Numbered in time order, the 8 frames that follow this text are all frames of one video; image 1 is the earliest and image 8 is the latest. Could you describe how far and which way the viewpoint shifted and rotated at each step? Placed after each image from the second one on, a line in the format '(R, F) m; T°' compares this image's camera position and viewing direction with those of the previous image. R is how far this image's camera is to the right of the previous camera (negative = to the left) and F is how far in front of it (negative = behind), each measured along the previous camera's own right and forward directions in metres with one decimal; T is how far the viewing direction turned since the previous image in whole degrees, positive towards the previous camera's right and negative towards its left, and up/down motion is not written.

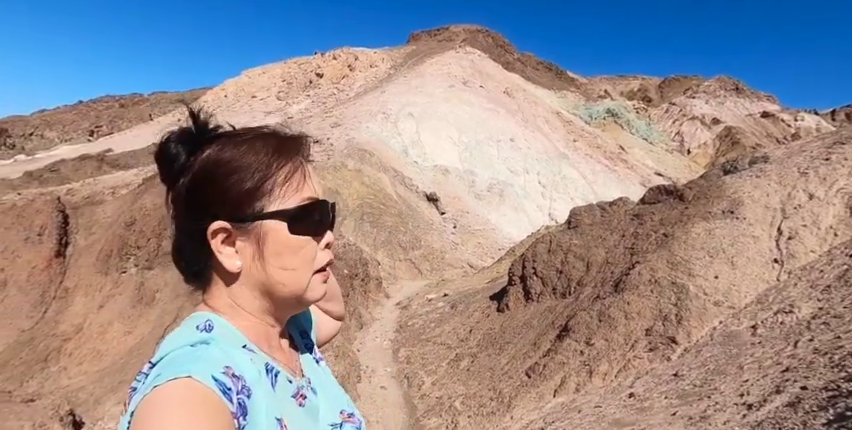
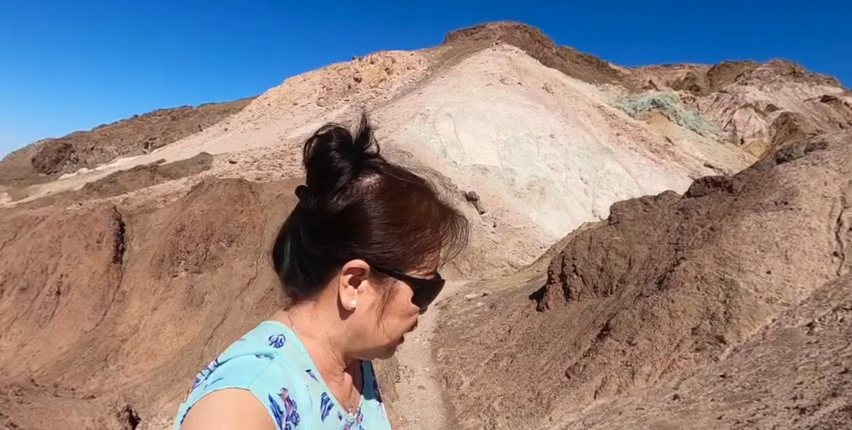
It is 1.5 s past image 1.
(+0.2, 0.0) m; -5°
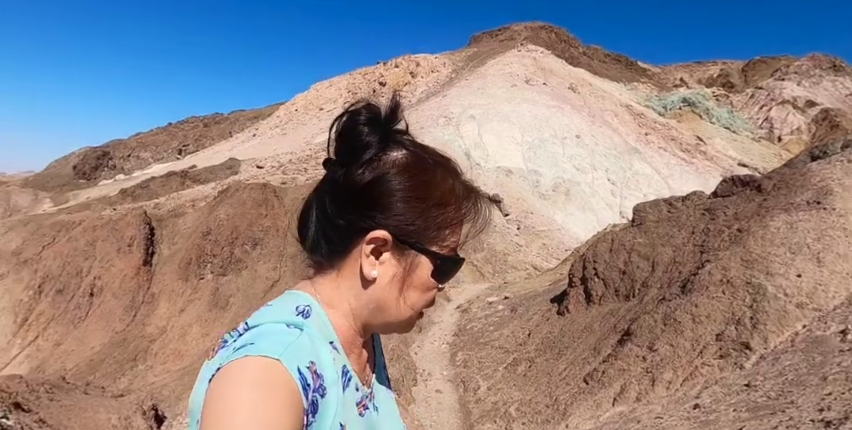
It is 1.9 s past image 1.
(+0.2, +0.1) m; -3°
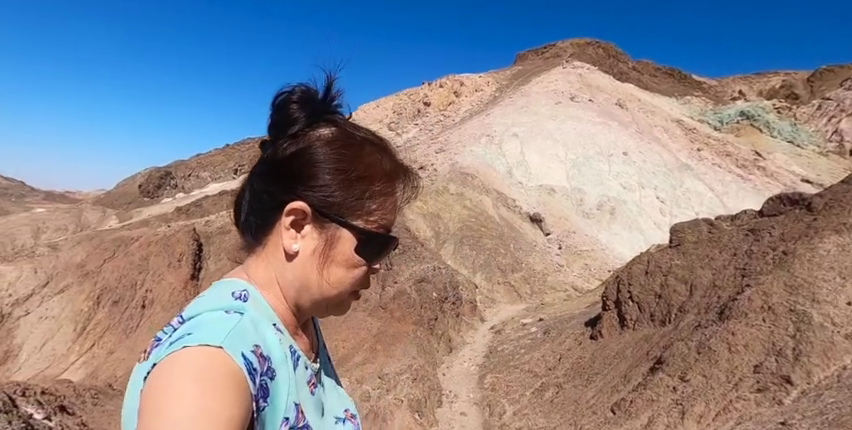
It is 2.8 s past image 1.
(+0.5, 0.0) m; -6°
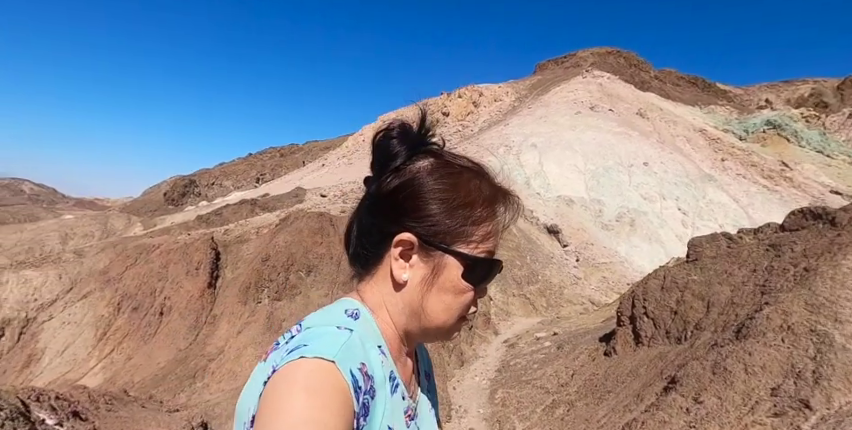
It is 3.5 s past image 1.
(+0.2, 0.0) m; -3°
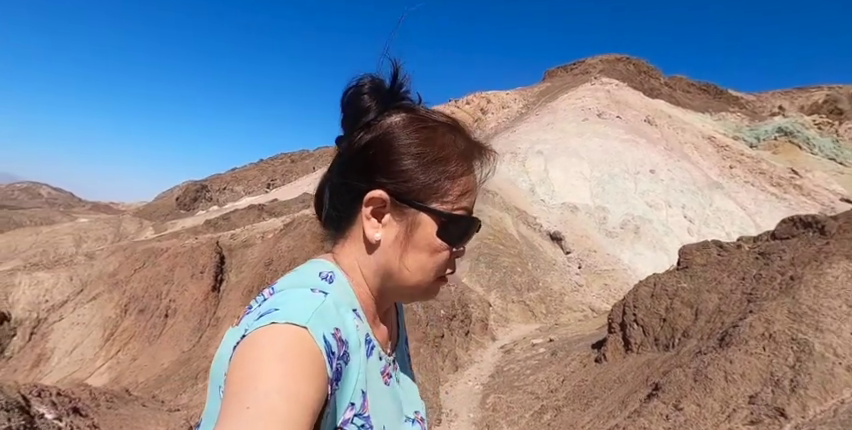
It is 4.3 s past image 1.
(+0.4, -0.1) m; -2°
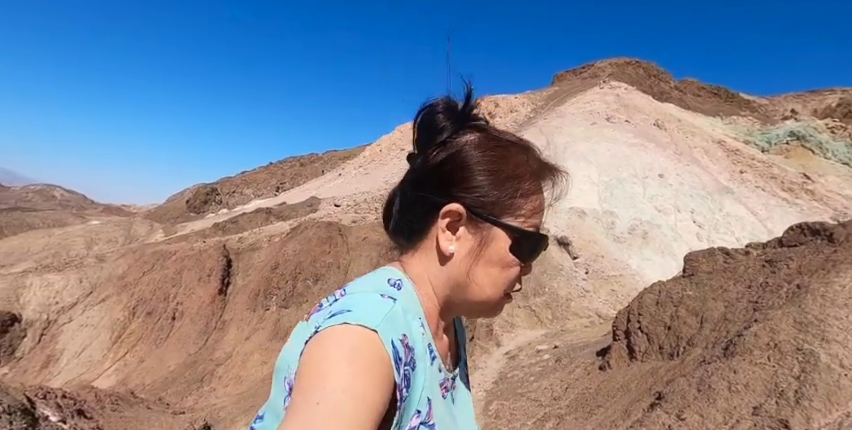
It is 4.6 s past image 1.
(+0.1, 0.0) m; -1°
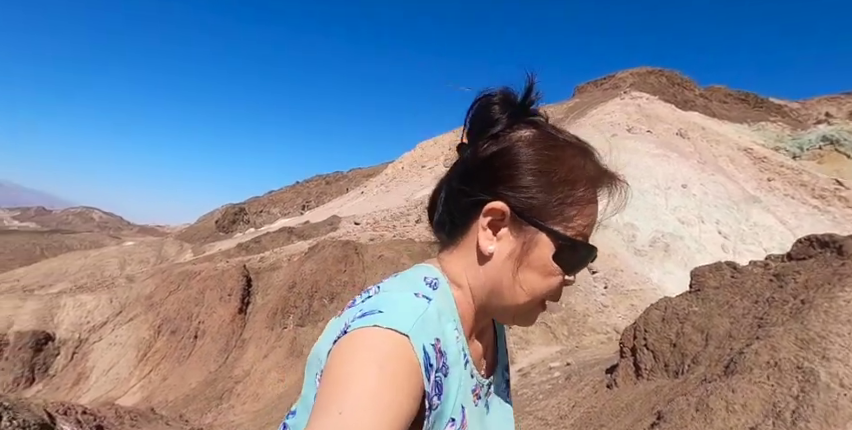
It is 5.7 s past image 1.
(+0.6, -0.1) m; -4°
